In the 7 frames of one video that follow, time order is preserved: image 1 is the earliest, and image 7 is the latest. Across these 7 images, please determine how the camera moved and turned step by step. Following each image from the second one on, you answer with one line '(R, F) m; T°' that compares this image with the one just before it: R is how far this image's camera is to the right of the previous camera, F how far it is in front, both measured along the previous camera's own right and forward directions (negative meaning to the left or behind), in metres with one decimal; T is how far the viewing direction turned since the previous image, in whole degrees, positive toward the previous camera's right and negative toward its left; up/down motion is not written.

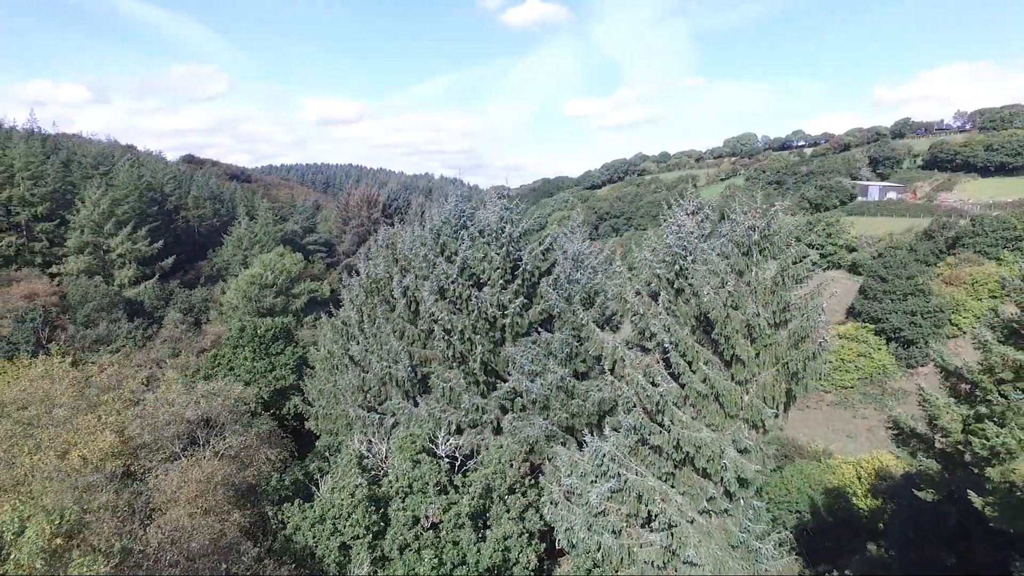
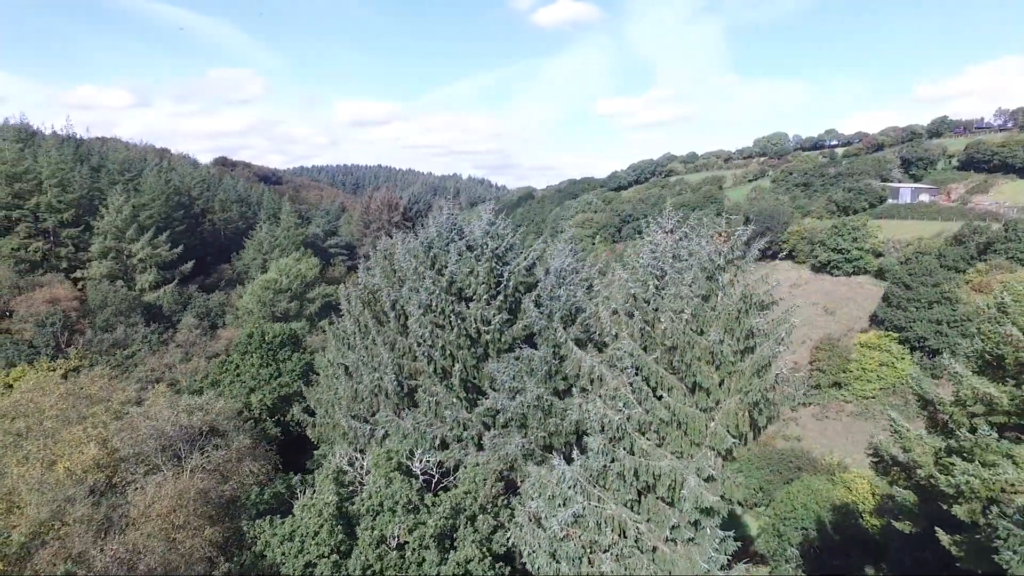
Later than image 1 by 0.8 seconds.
(+1.0, +0.1) m; -3°
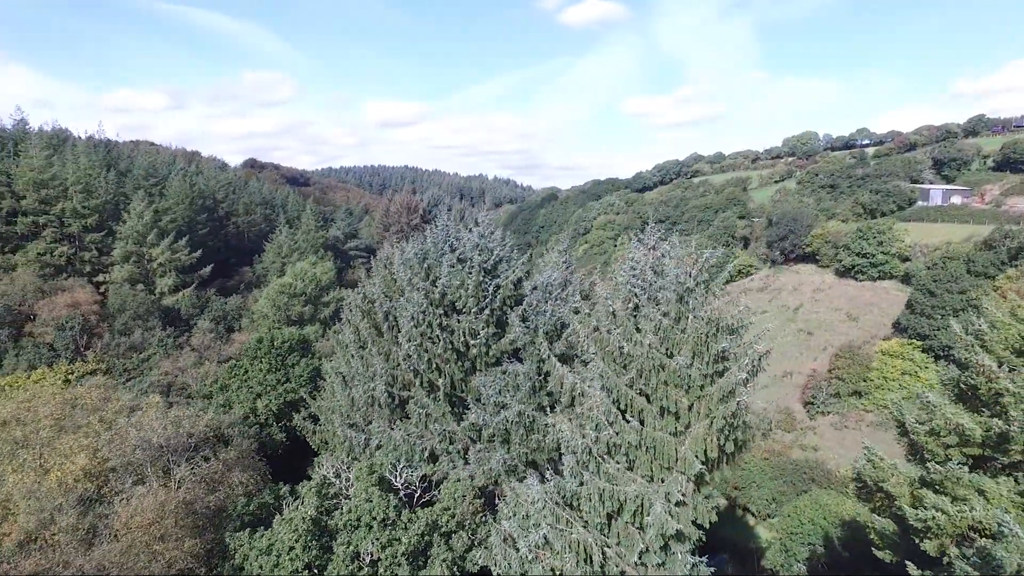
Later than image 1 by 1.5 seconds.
(+0.9, +0.1) m; -2°
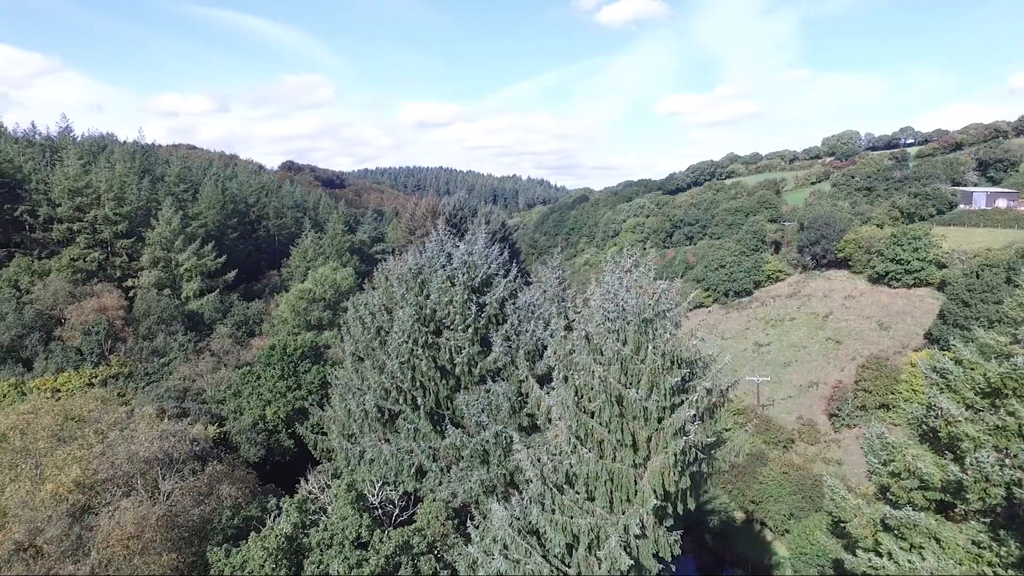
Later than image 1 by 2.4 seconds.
(+1.1, +0.1) m; -3°
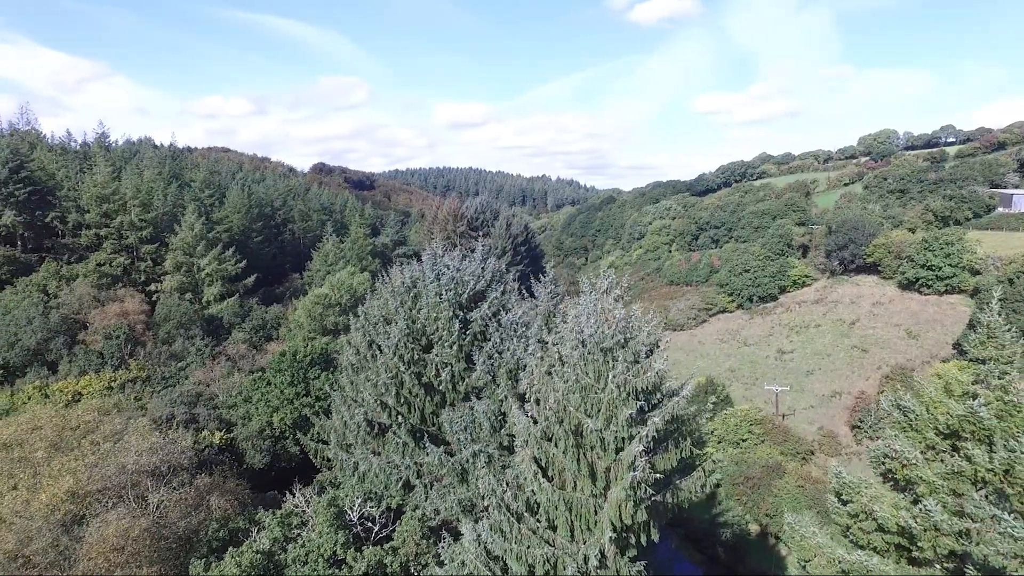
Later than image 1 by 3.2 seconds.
(+1.0, +0.1) m; -3°
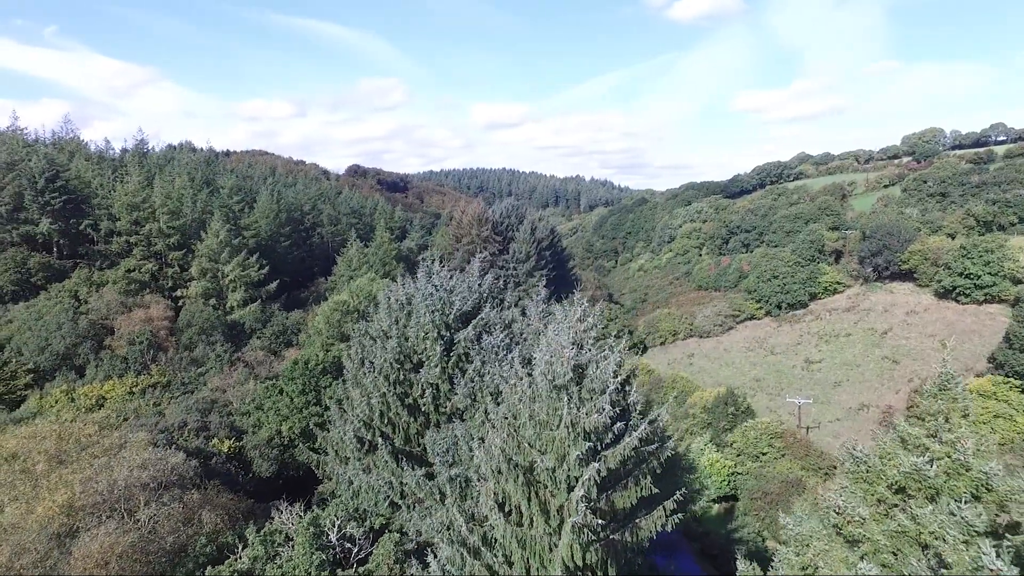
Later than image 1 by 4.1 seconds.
(+1.1, +0.1) m; -3°
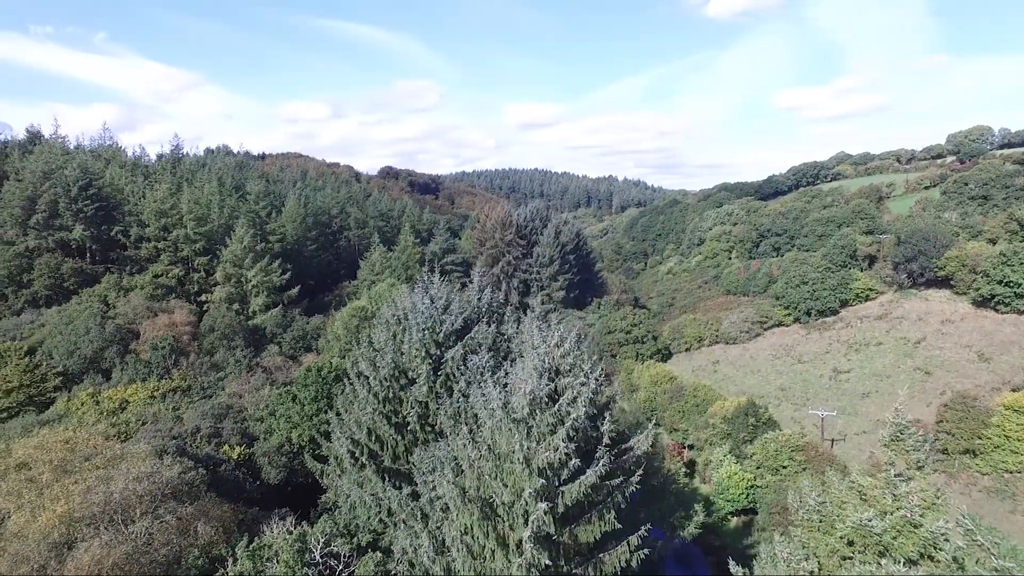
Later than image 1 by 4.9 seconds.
(+1.0, +0.1) m; -3°
